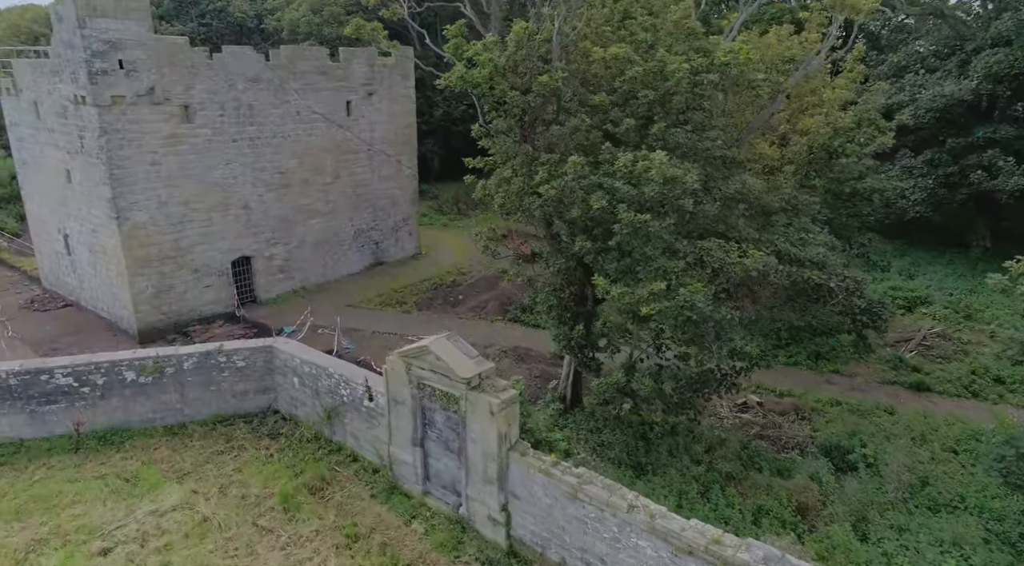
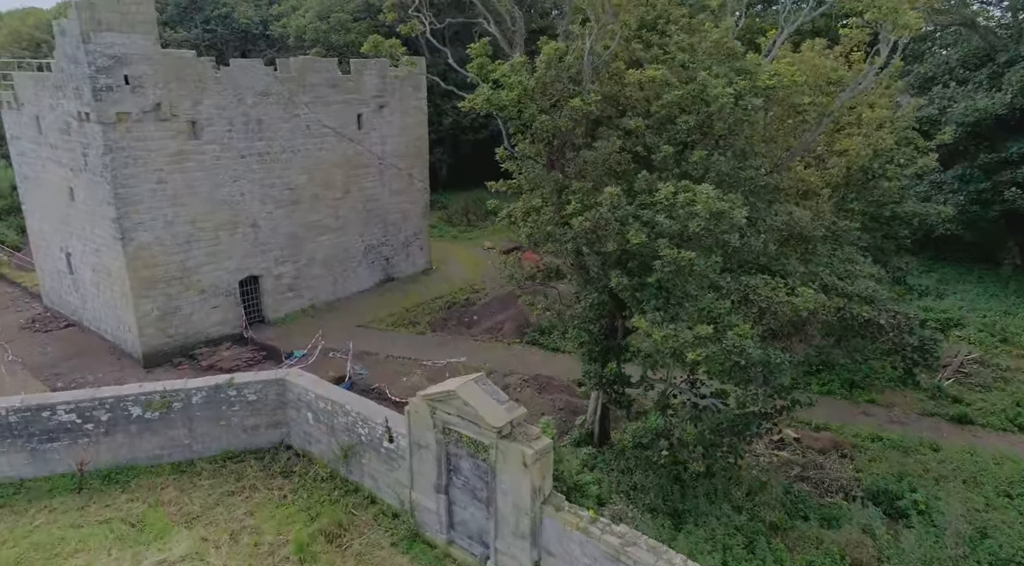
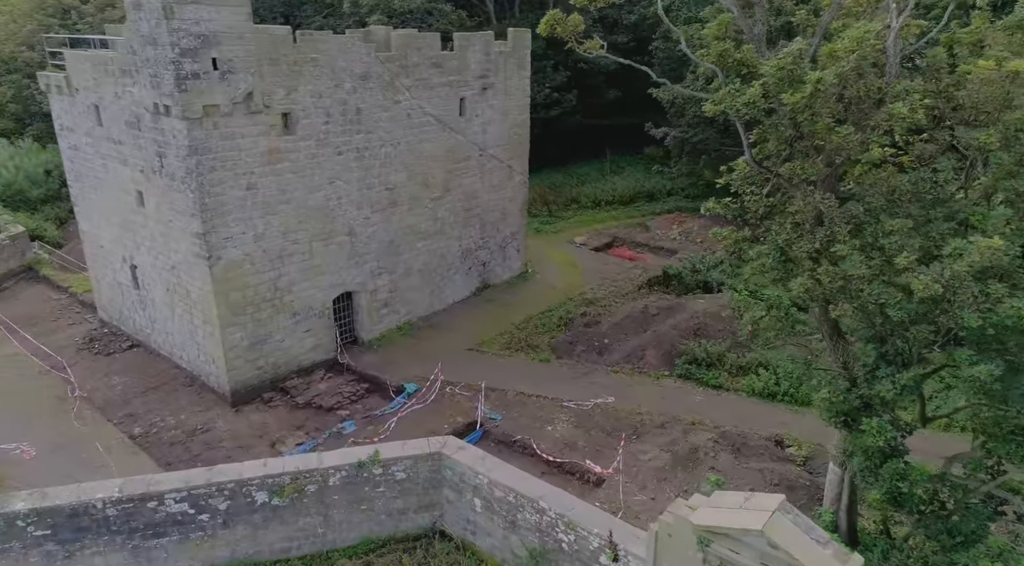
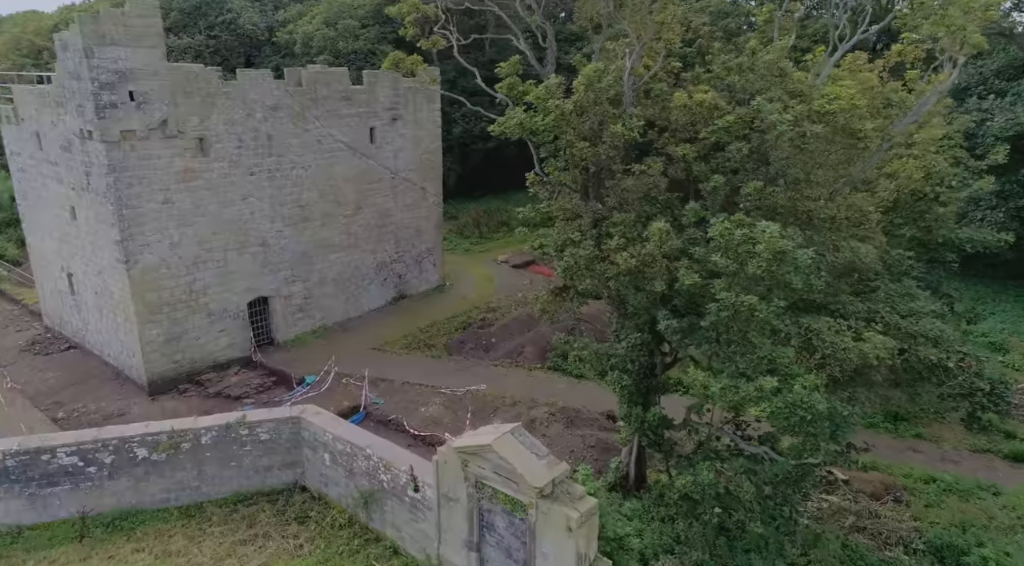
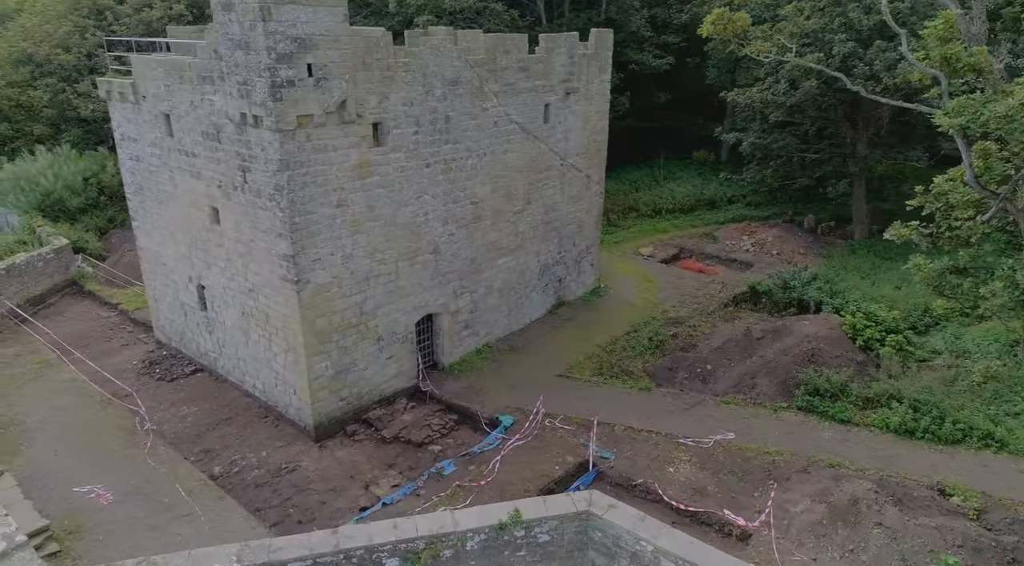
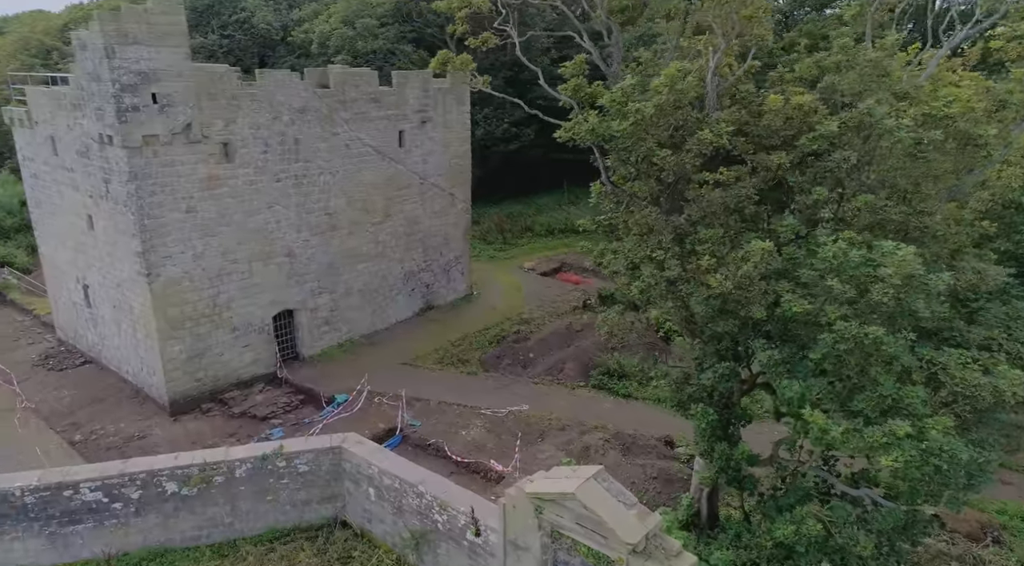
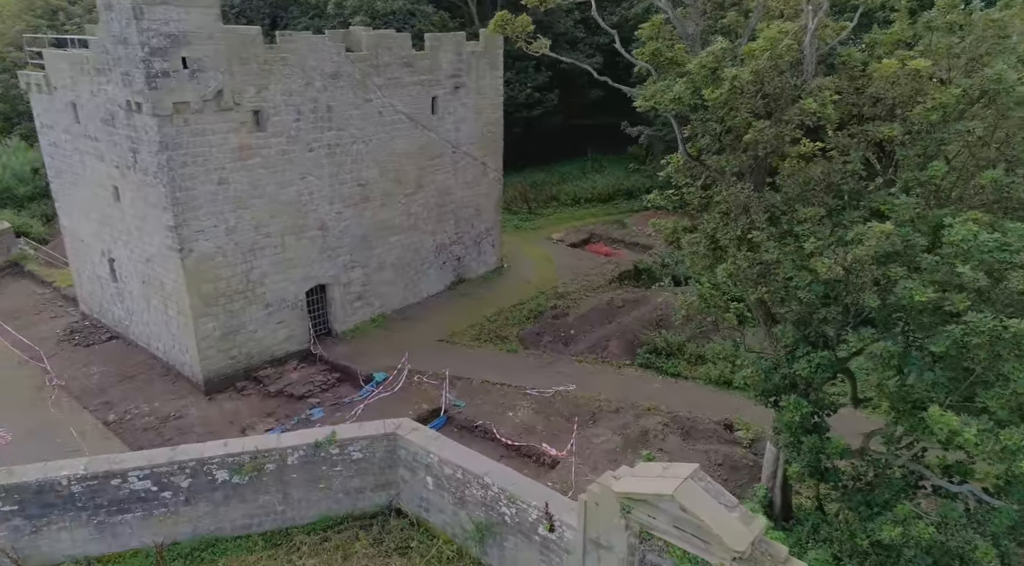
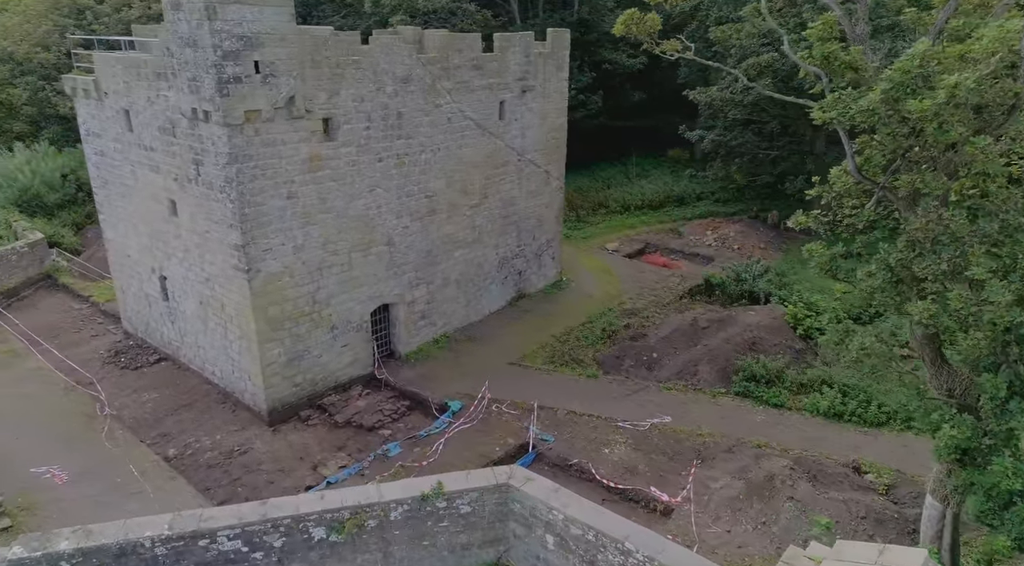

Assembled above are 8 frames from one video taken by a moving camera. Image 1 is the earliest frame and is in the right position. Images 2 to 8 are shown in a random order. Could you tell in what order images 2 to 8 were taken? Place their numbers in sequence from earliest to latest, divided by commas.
2, 4, 6, 7, 3, 8, 5
